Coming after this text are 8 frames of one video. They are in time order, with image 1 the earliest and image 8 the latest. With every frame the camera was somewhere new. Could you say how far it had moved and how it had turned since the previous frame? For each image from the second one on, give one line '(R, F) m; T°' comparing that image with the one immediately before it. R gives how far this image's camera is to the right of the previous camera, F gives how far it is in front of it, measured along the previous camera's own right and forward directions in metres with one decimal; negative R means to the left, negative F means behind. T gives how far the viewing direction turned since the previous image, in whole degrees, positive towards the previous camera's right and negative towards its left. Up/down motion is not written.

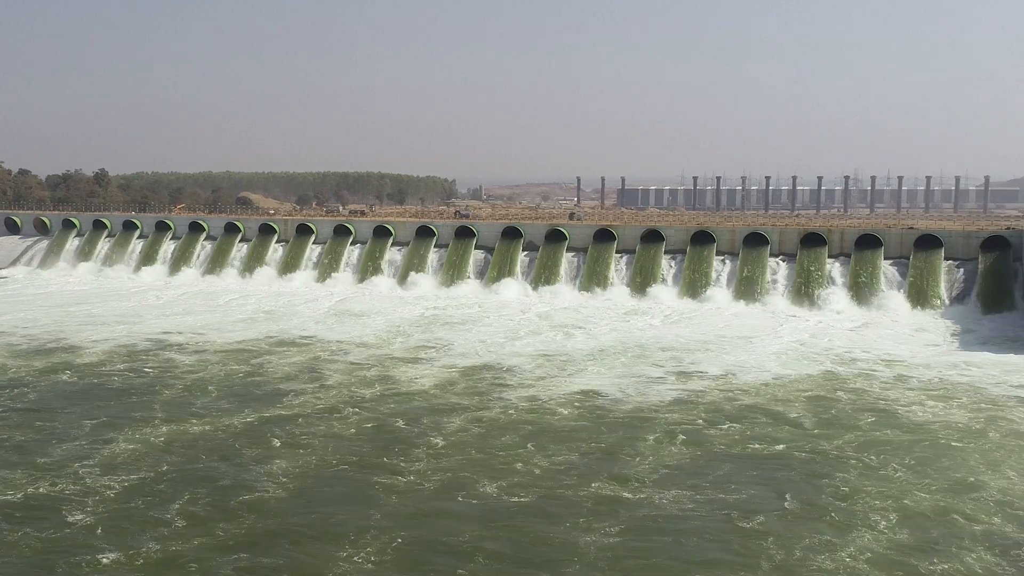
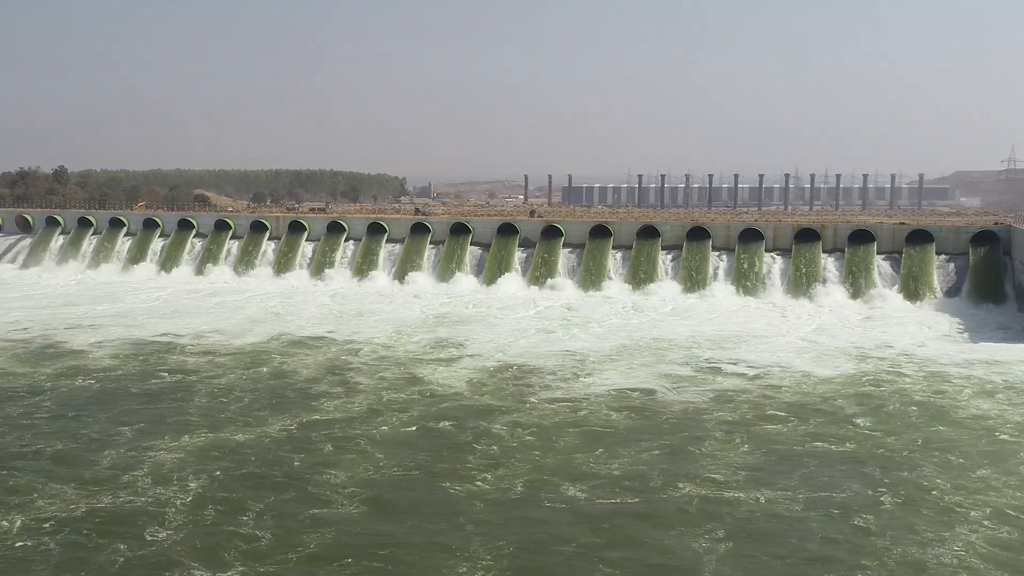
(-1.5, +0.5) m; +4°
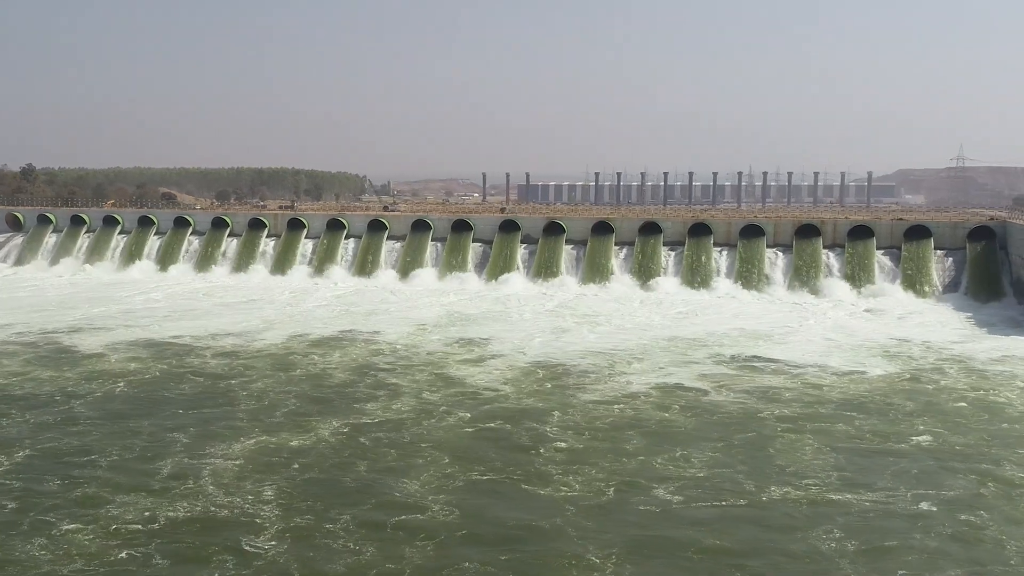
(-1.3, +0.4) m; +3°
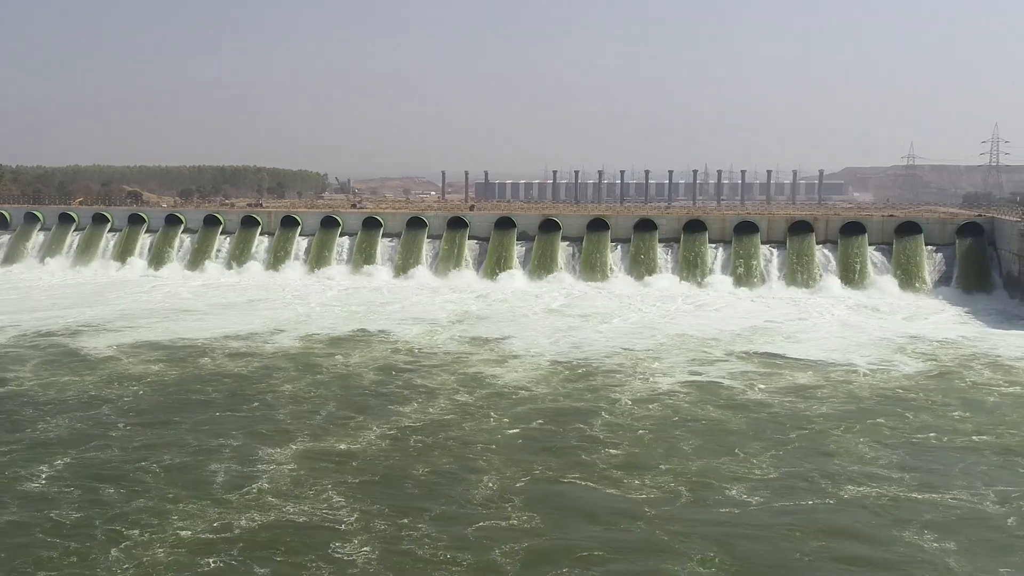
(-1.1, +0.3) m; +3°
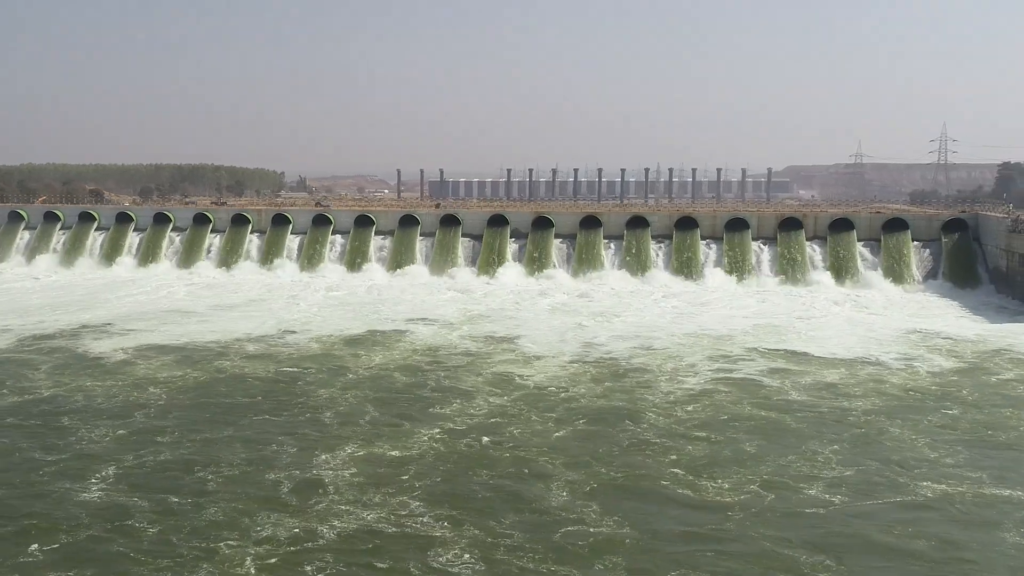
(-1.2, +0.3) m; +3°
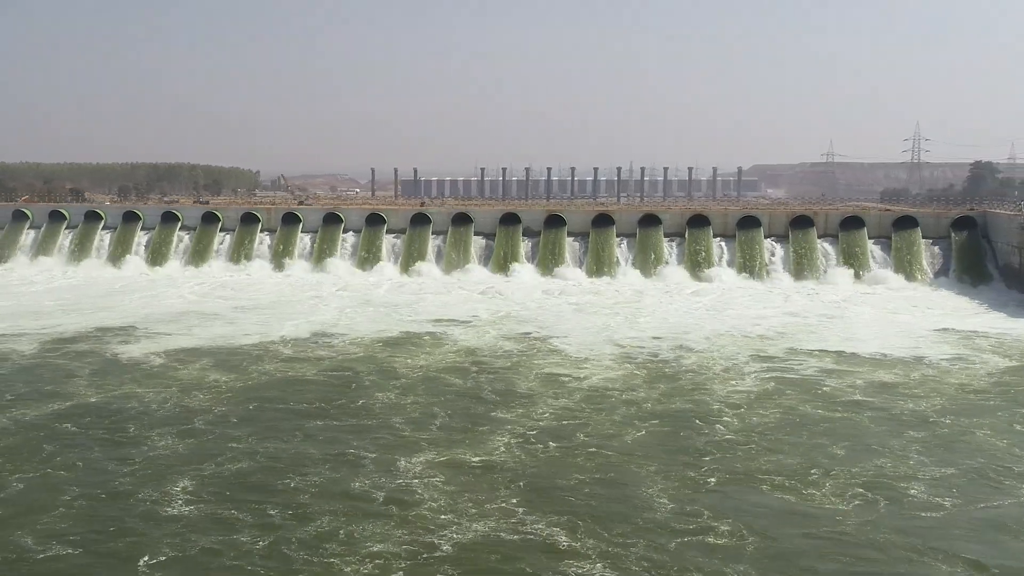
(-1.2, +0.4) m; +2°
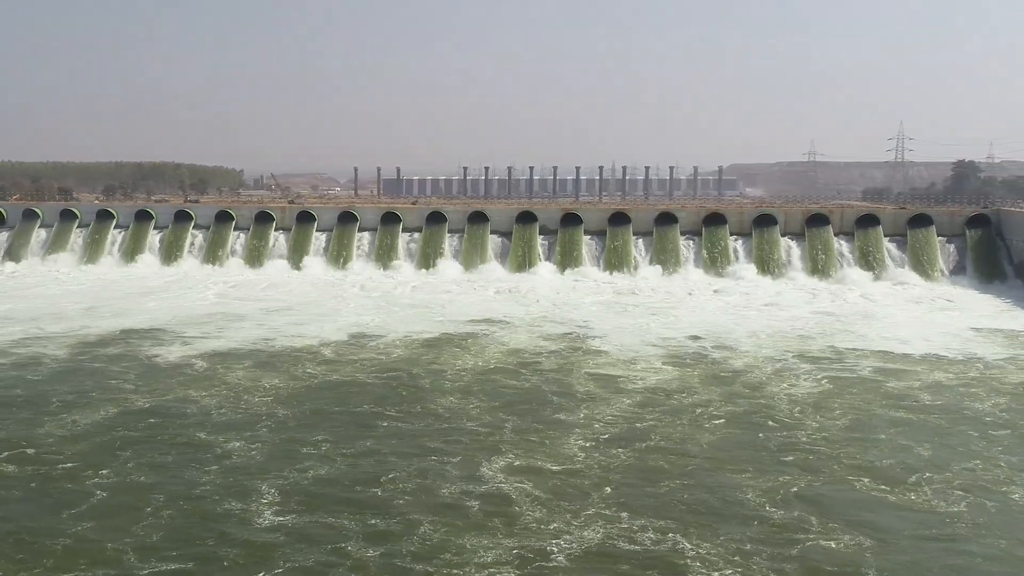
(-1.1, +0.4) m; +2°
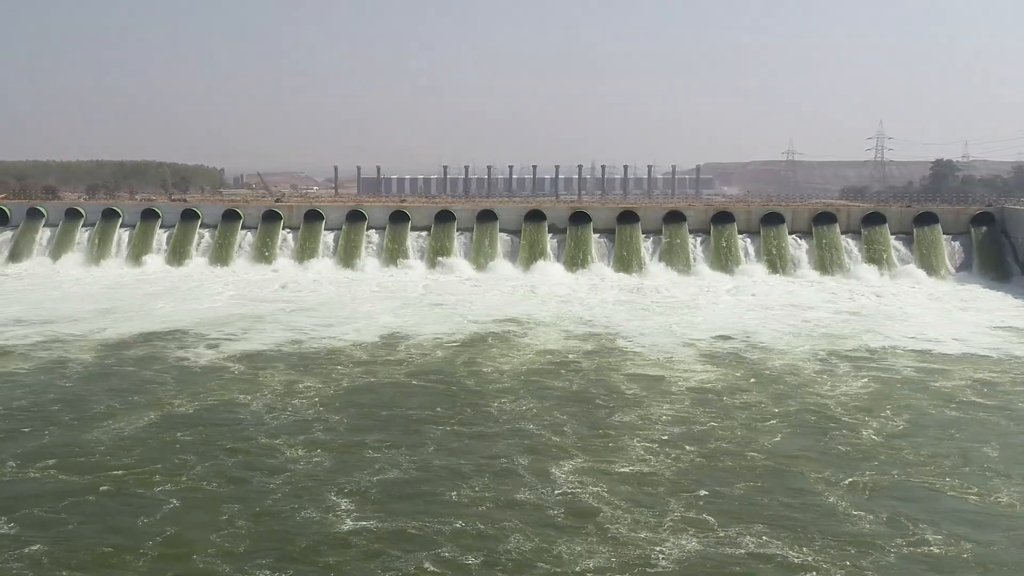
(-0.9, +0.3) m; +2°
